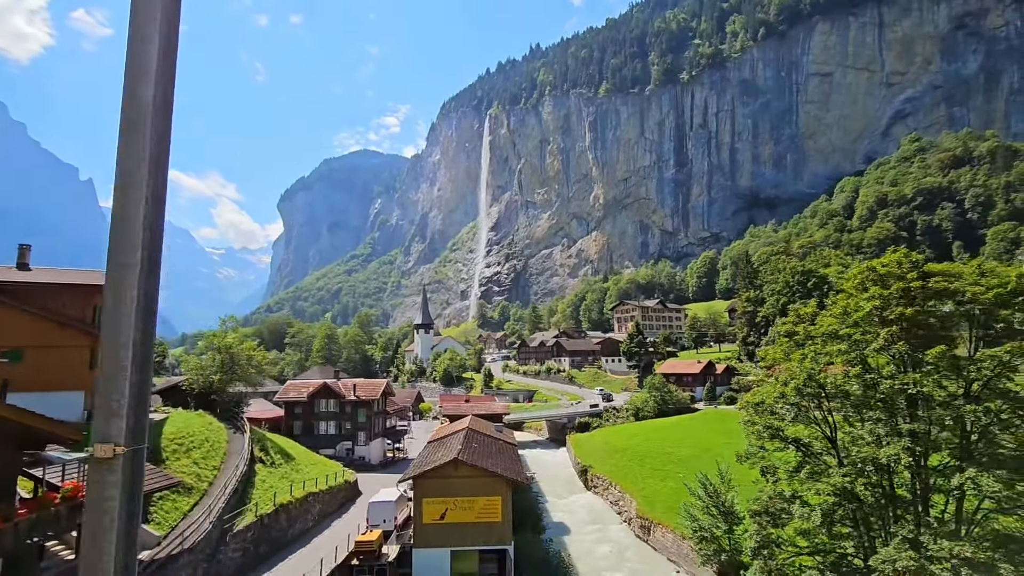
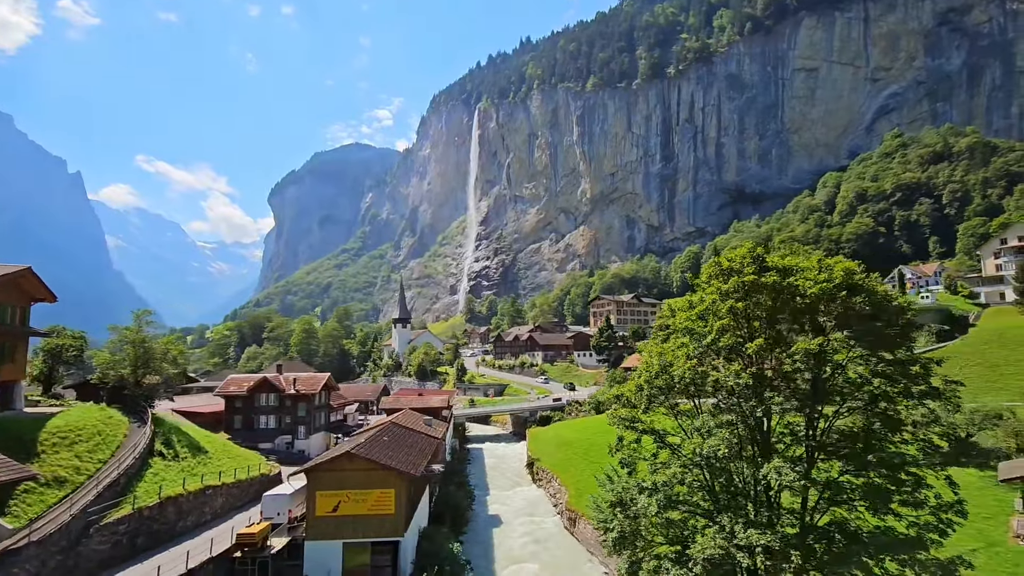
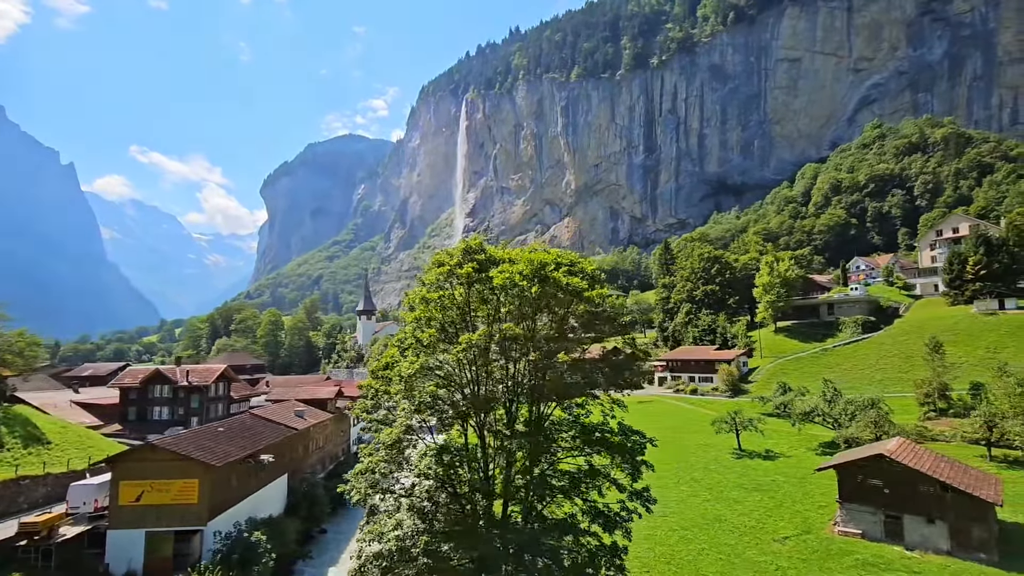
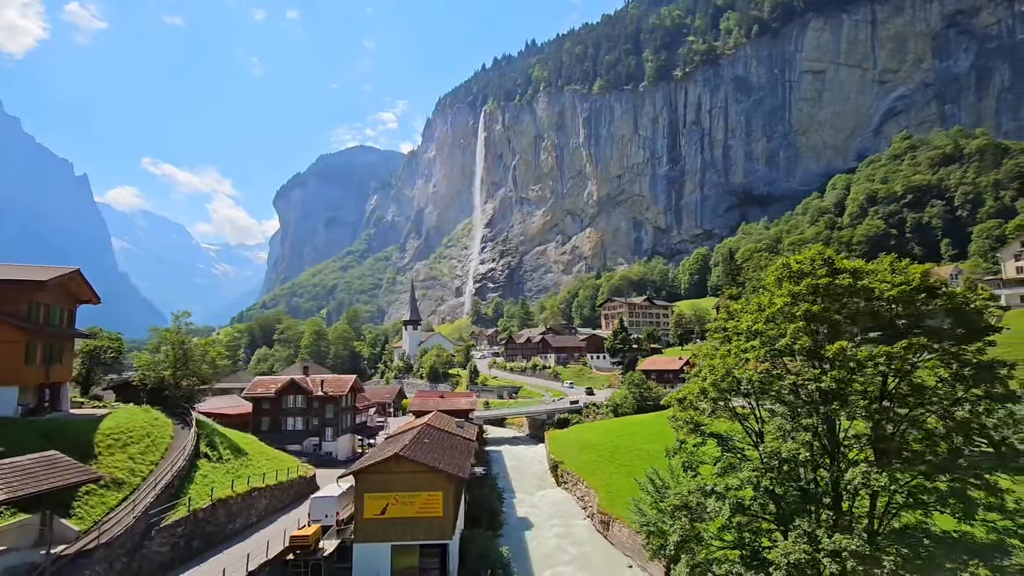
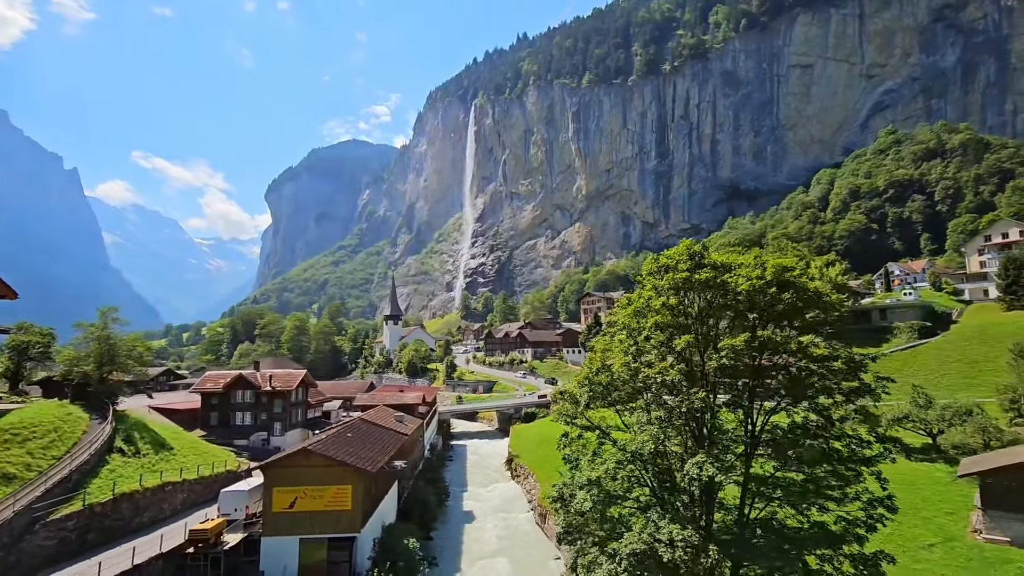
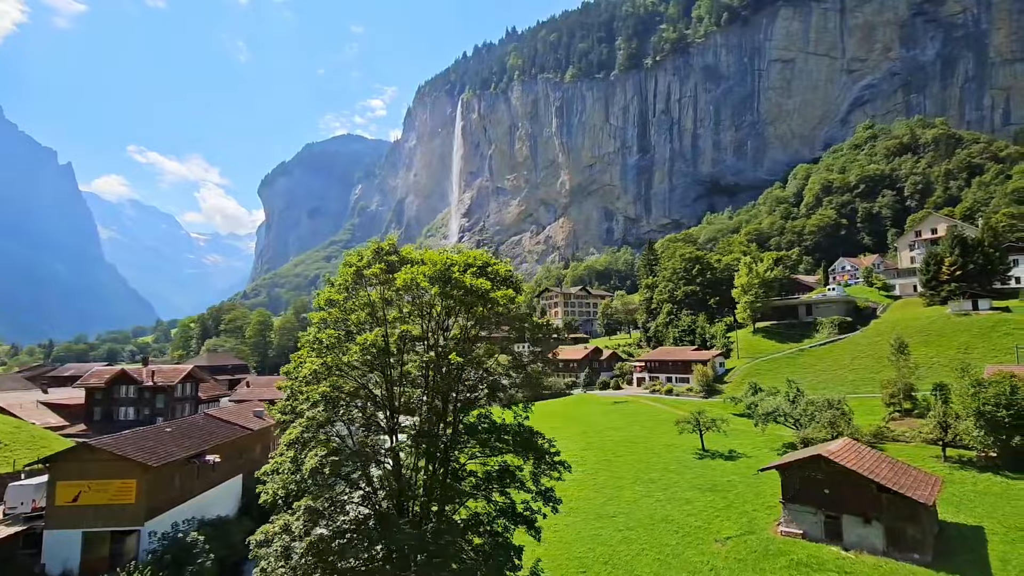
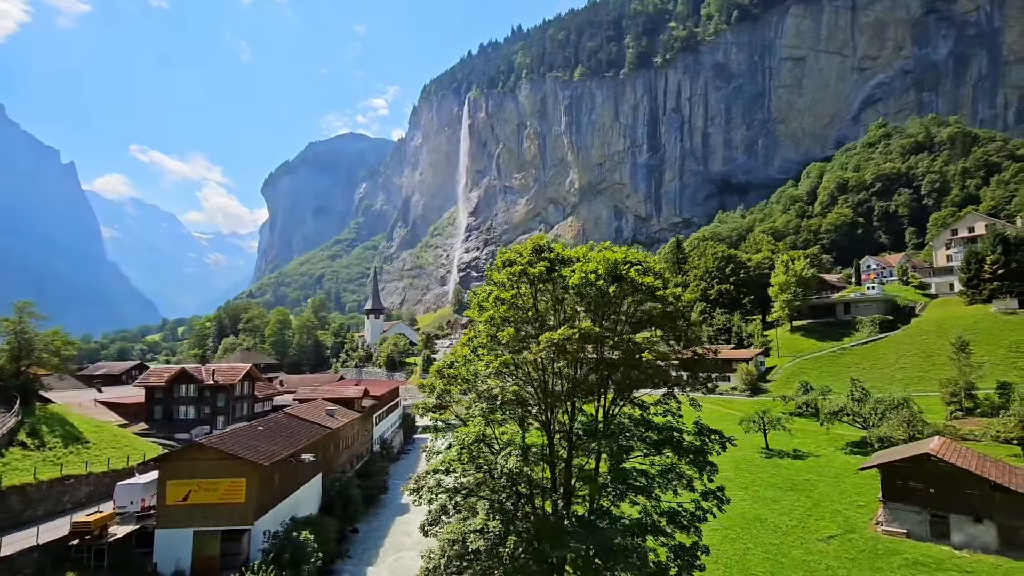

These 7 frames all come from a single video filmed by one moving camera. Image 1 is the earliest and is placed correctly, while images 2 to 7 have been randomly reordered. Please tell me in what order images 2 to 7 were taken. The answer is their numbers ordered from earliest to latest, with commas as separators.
4, 2, 5, 7, 3, 6
